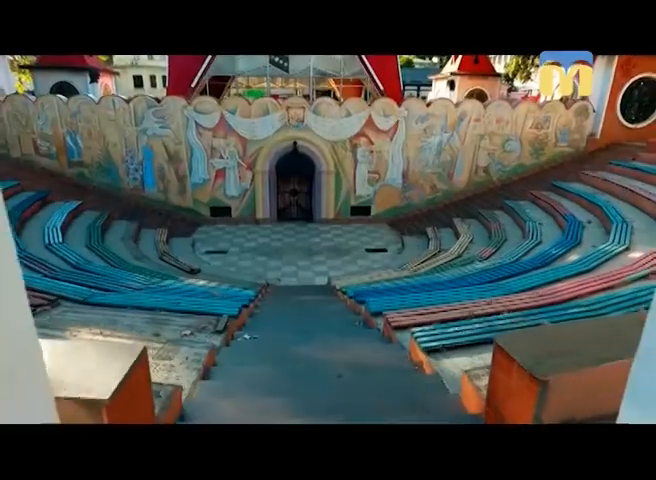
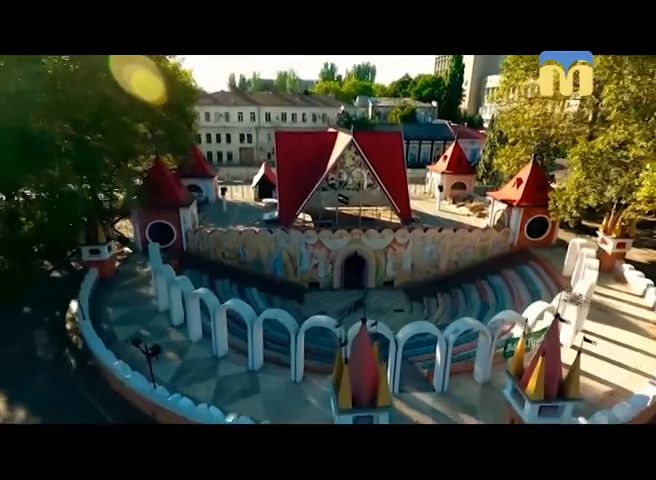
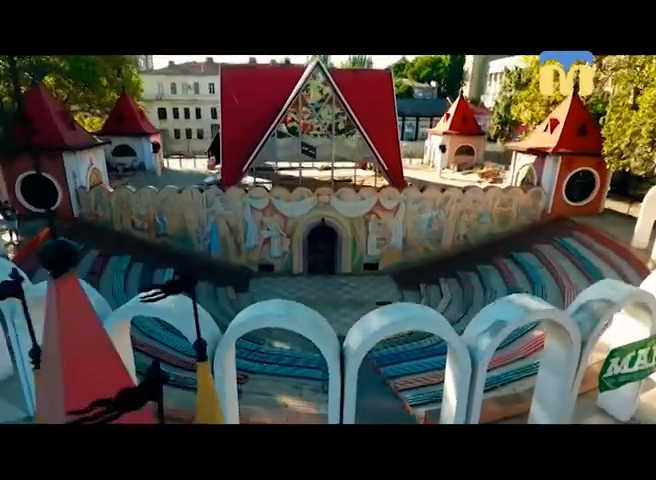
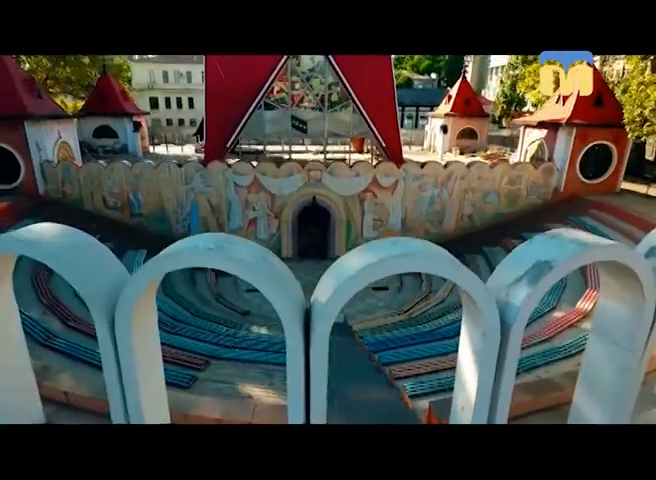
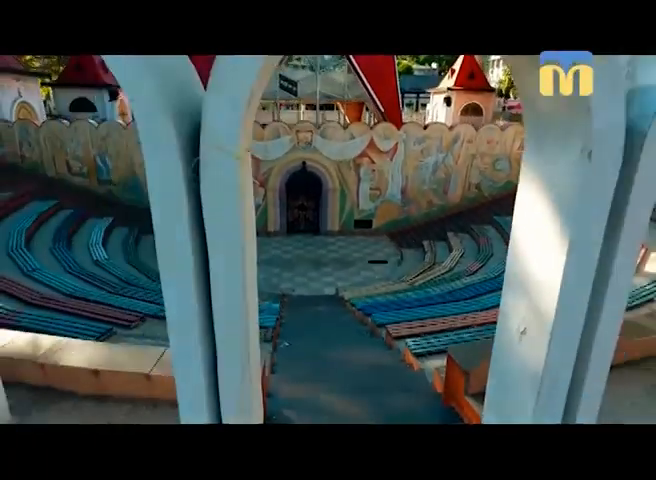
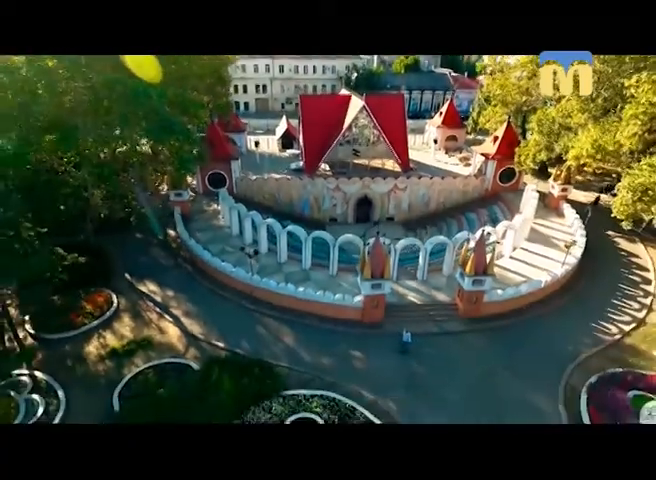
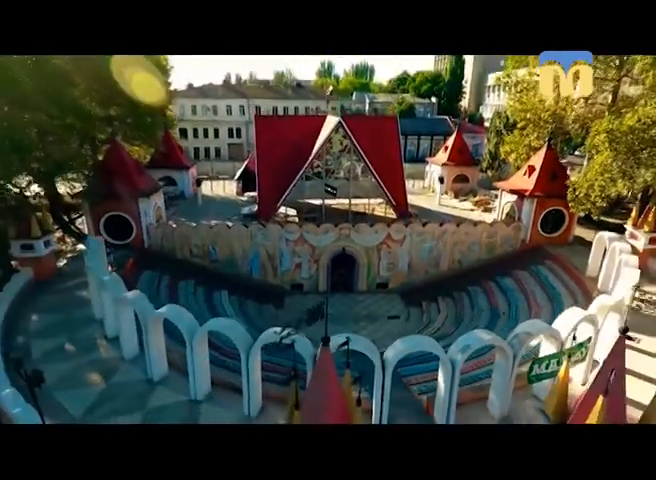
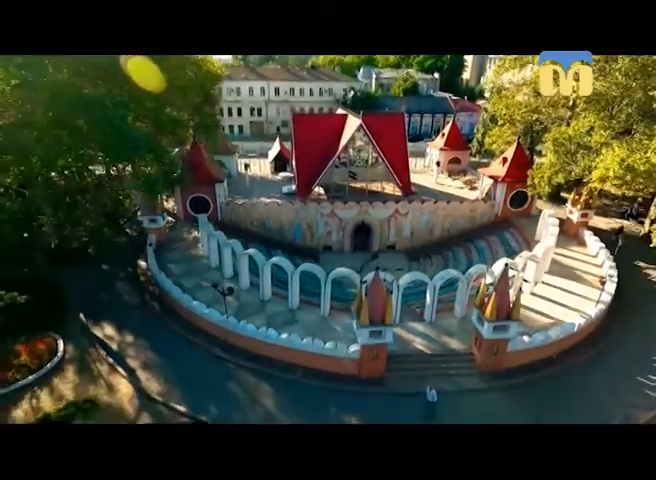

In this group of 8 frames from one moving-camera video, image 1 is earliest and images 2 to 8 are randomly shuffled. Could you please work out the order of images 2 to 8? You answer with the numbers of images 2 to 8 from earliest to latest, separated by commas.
5, 4, 3, 7, 2, 8, 6
